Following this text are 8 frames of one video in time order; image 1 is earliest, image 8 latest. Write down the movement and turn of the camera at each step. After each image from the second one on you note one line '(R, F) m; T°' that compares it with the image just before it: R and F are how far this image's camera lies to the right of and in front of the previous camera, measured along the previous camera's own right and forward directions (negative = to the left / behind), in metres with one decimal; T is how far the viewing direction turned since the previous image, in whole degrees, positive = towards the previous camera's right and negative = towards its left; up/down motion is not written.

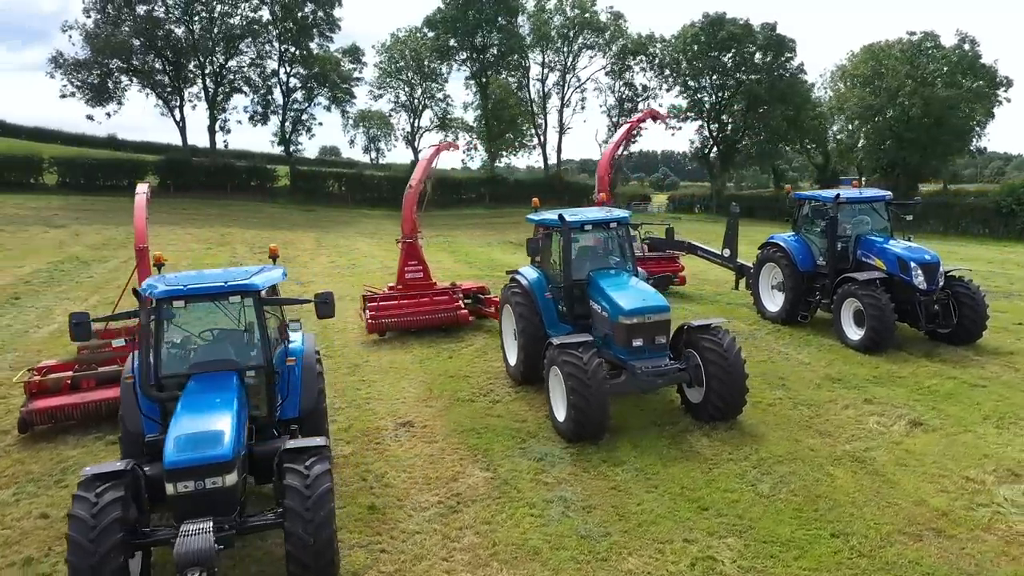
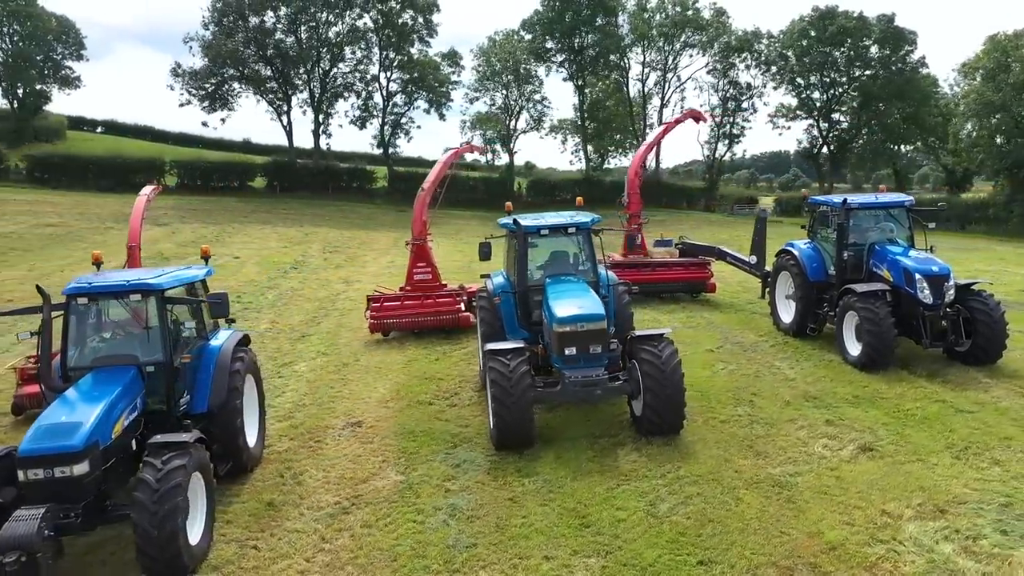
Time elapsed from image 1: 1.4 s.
(+1.5, +0.1) m; -8°
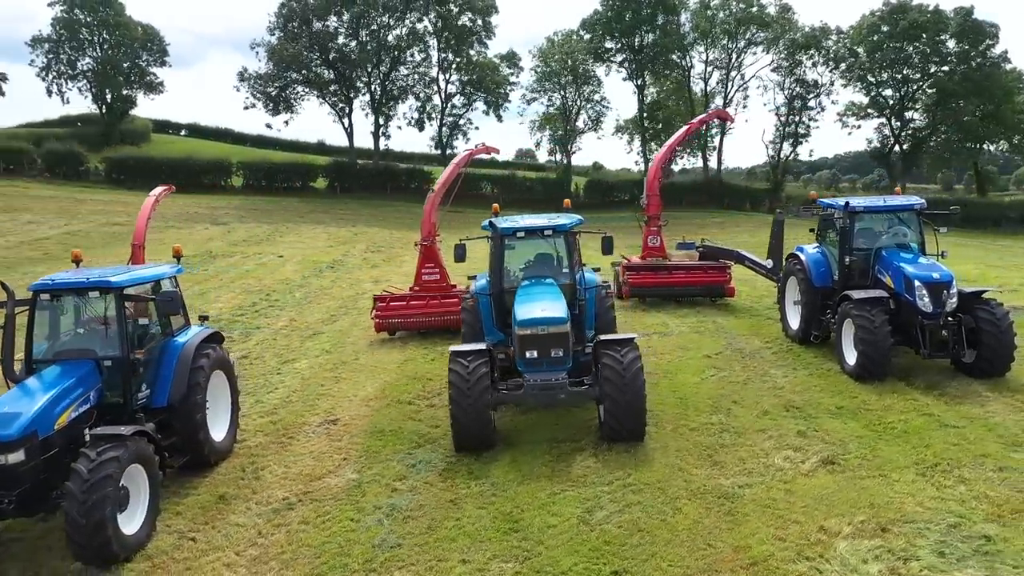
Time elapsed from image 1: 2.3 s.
(+0.9, 0.0) m; -5°
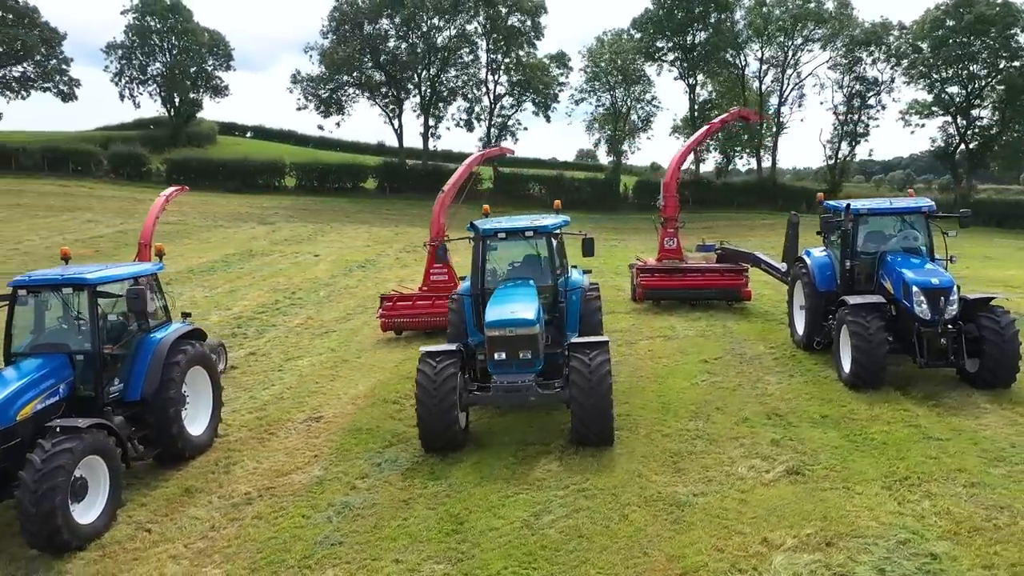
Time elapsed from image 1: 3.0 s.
(+0.7, 0.0) m; -4°
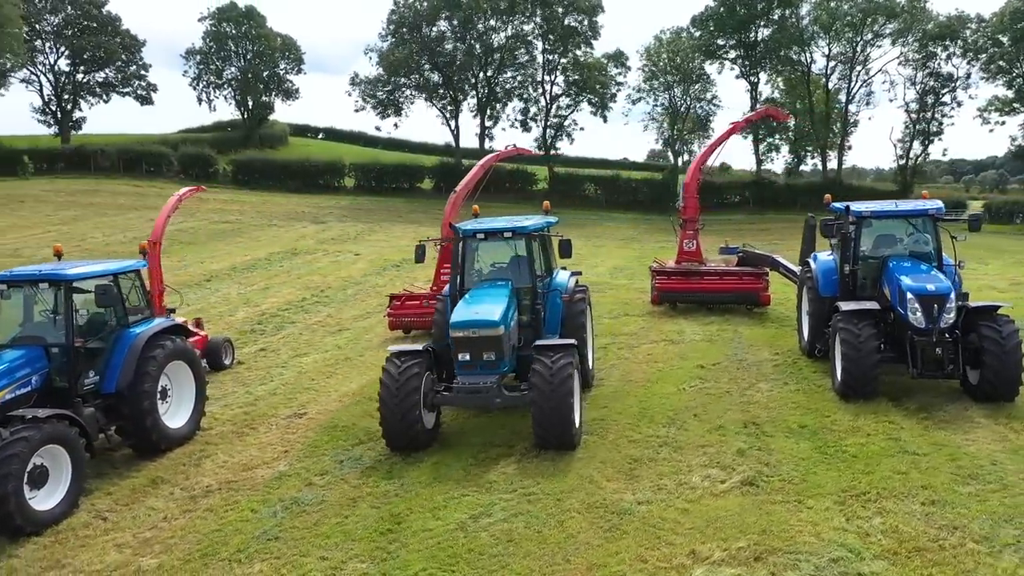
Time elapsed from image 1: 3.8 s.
(+0.8, +0.1) m; -5°
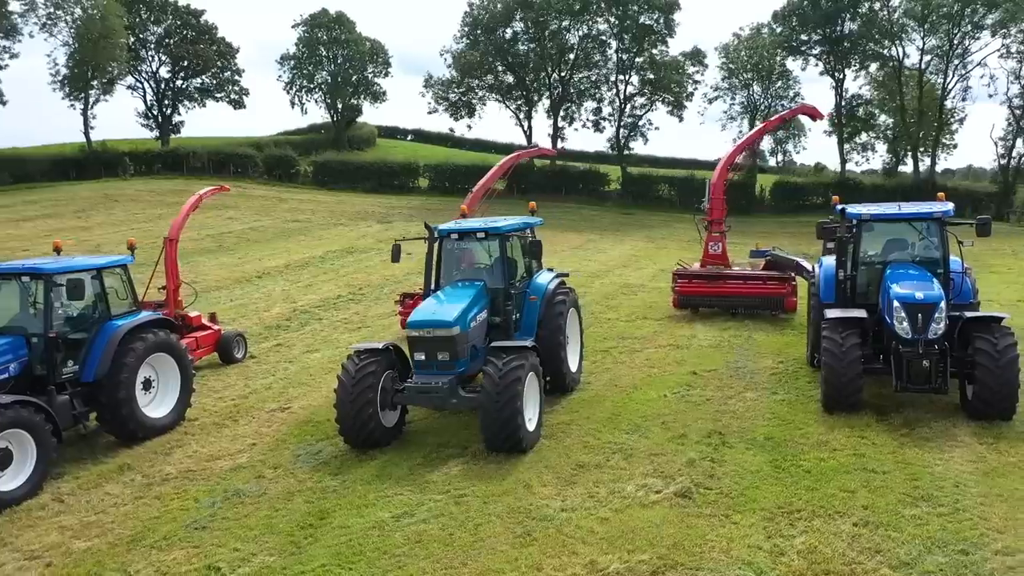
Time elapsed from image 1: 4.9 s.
(+1.1, +0.1) m; -6°
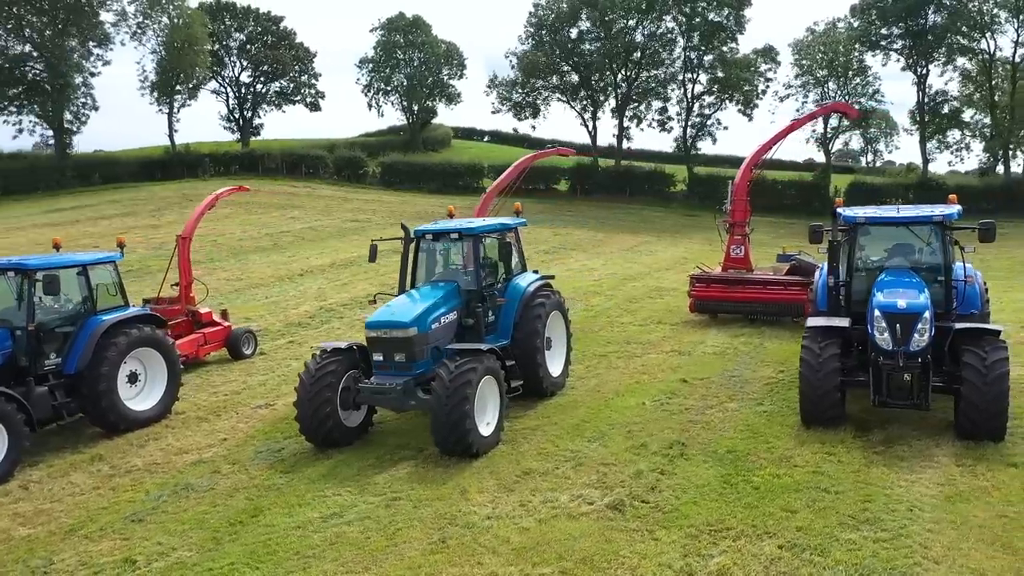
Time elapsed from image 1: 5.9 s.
(+1.0, +0.1) m; -6°
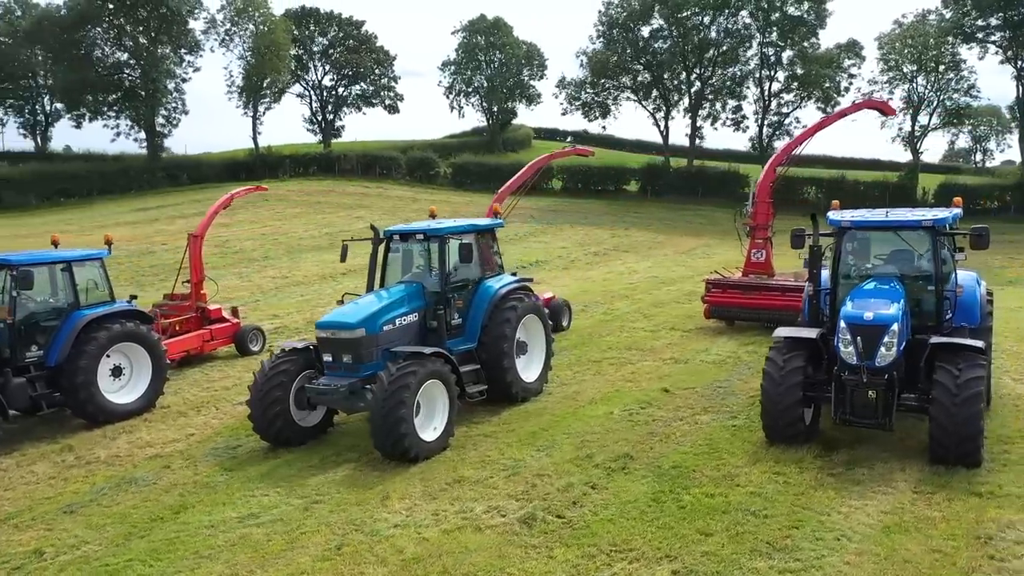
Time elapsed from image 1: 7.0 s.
(+1.1, +0.2) m; -6°
